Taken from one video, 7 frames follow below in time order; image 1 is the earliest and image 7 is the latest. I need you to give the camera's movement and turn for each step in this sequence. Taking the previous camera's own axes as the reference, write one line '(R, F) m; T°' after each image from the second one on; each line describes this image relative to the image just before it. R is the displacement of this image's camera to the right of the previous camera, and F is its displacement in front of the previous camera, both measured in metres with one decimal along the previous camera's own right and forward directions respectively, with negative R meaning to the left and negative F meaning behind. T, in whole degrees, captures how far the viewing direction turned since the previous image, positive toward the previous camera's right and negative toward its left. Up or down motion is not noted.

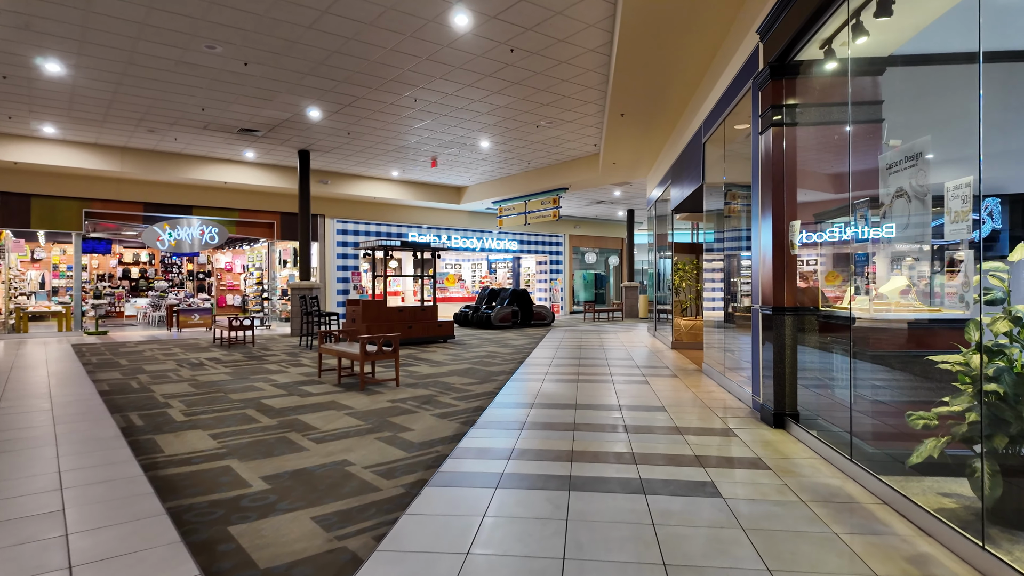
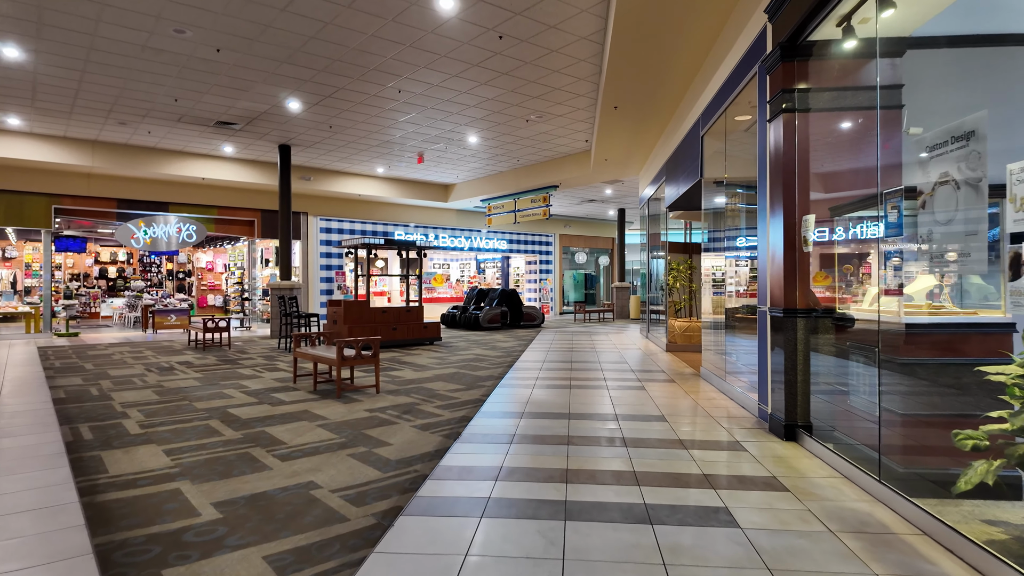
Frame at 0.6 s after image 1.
(0.0, +0.4) m; +1°
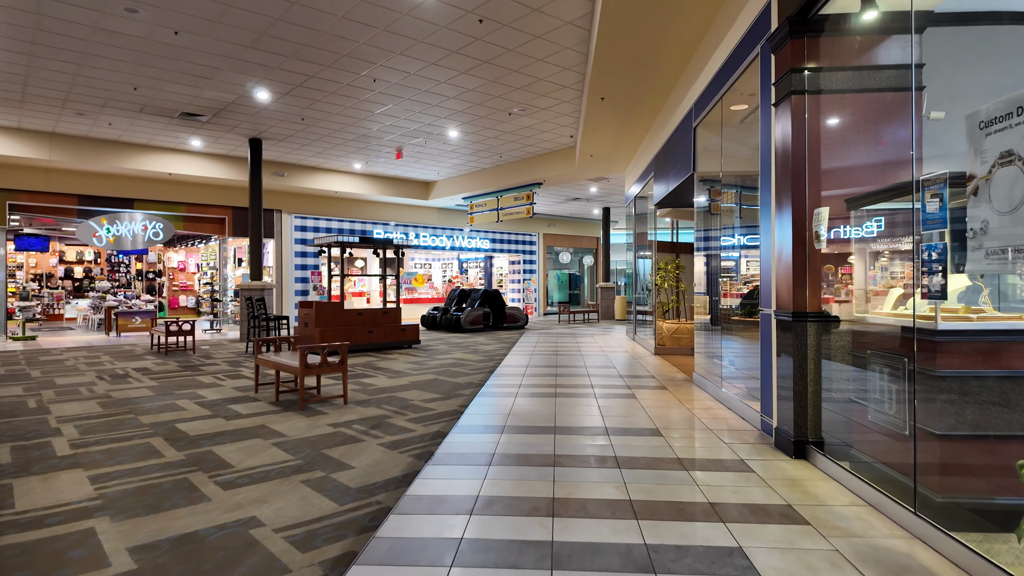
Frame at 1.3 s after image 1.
(0.0, +0.4) m; +2°
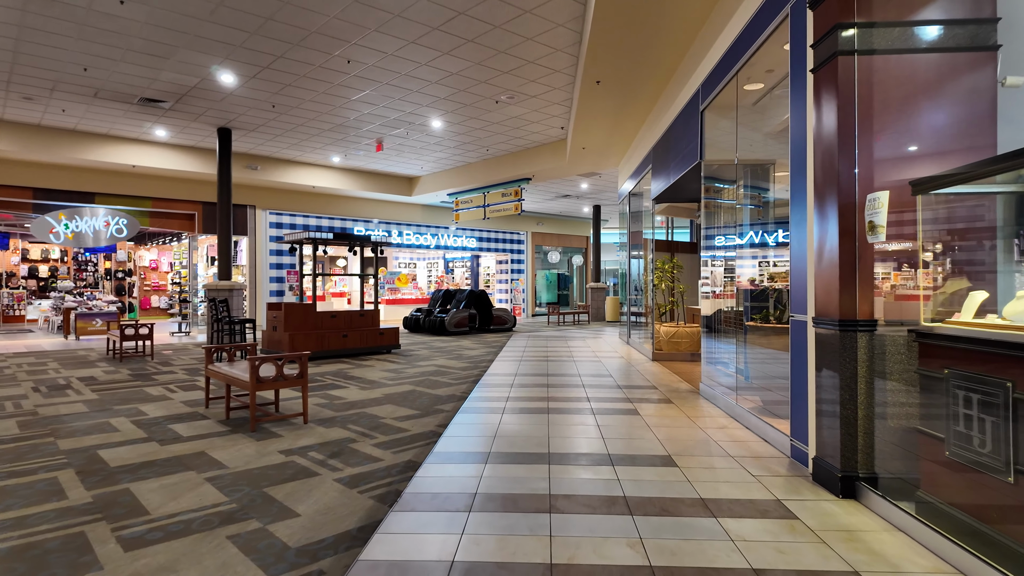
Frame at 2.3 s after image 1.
(0.0, +0.6) m; +1°
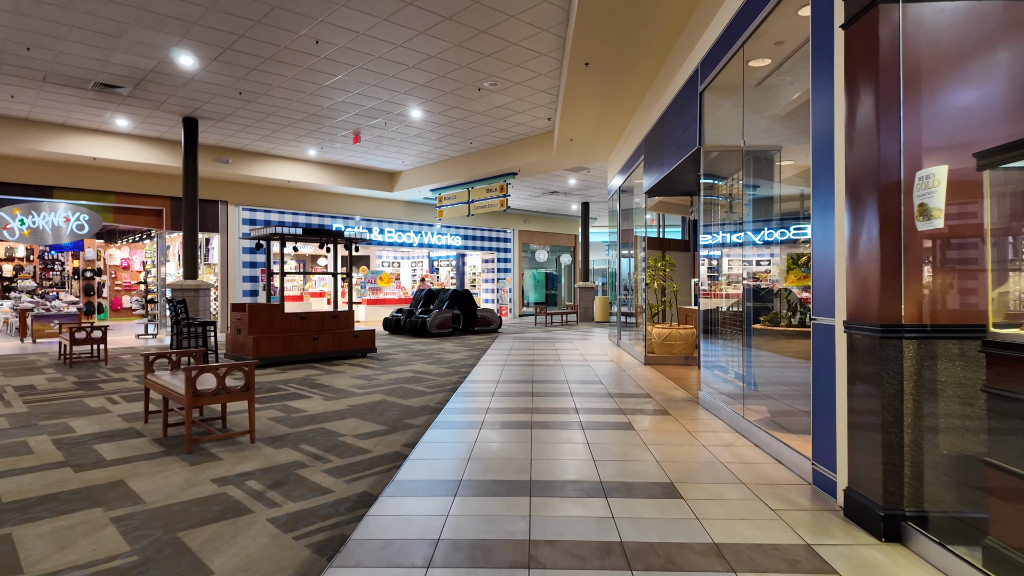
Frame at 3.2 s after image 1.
(+0.1, +0.5) m; +1°
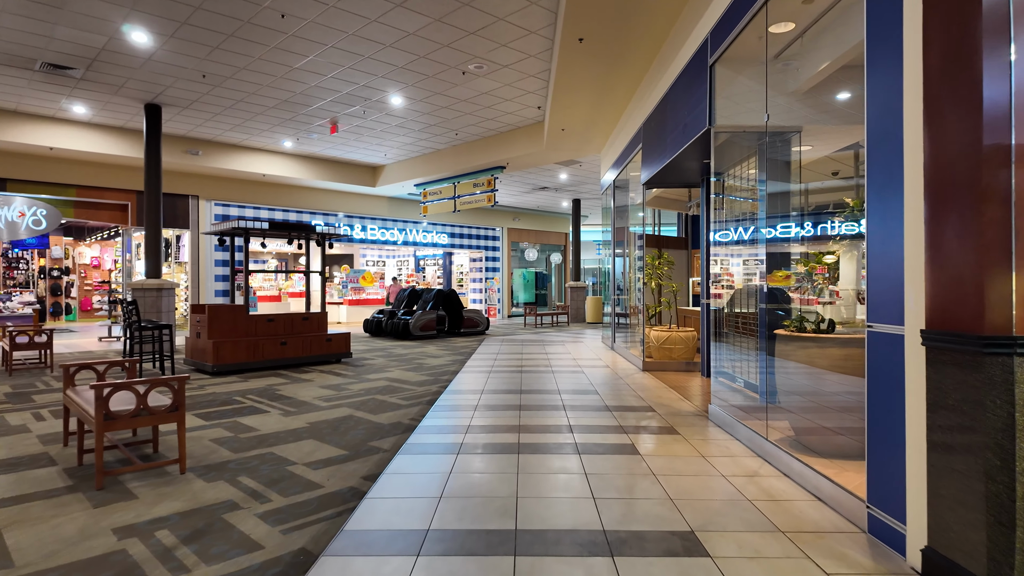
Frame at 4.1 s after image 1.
(0.0, +0.6) m; +1°
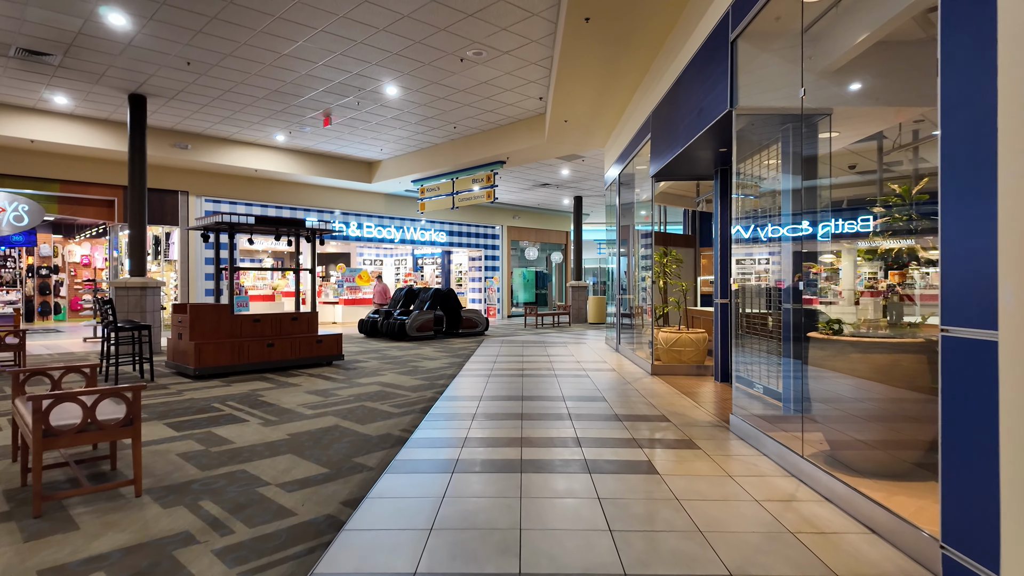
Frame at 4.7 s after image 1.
(0.0, +0.4) m; 0°
